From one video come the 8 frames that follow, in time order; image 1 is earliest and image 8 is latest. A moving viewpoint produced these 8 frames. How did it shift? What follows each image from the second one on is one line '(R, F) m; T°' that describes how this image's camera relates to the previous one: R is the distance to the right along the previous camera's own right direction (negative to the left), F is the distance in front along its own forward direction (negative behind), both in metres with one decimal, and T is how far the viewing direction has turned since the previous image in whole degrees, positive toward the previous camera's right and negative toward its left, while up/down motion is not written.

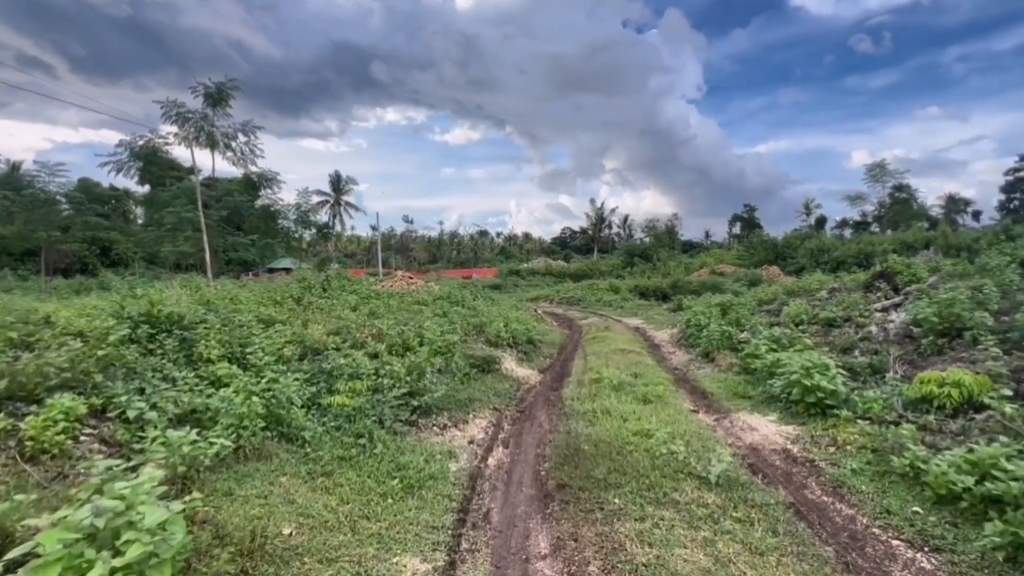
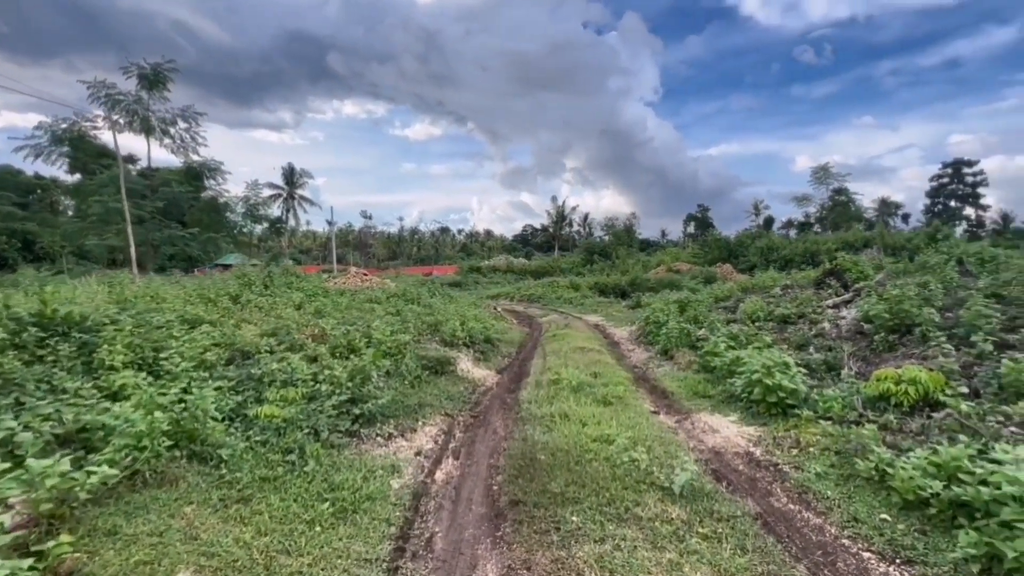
(+0.1, +0.5) m; +5°
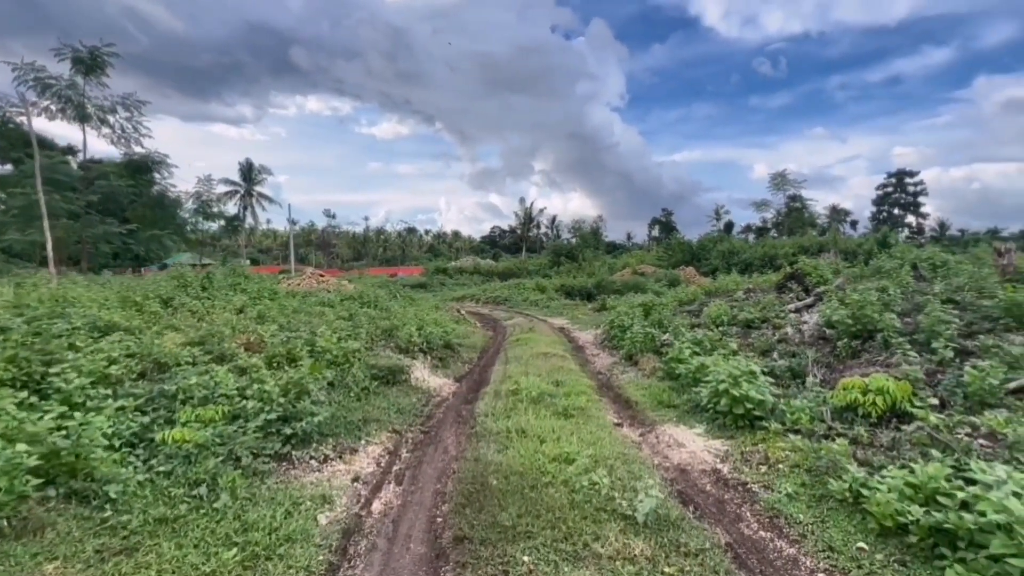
(+0.2, +0.6) m; +4°
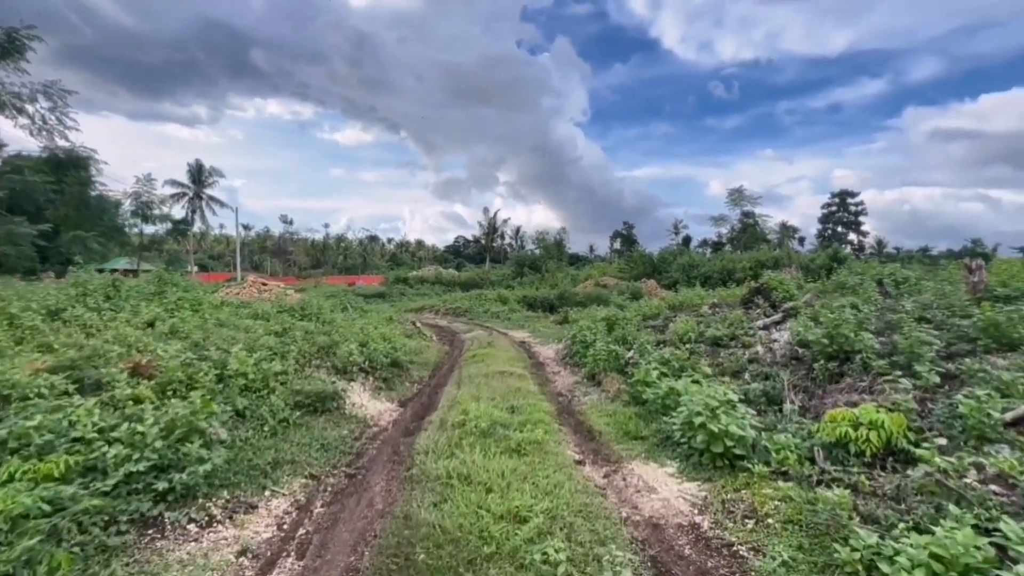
(+0.3, +1.1) m; +4°
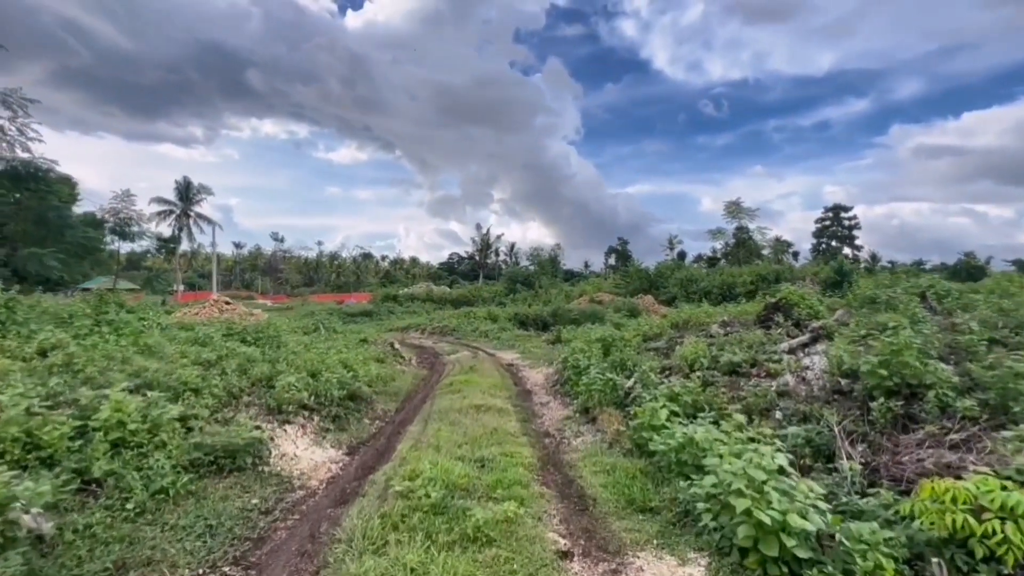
(+0.4, +1.8) m; +1°
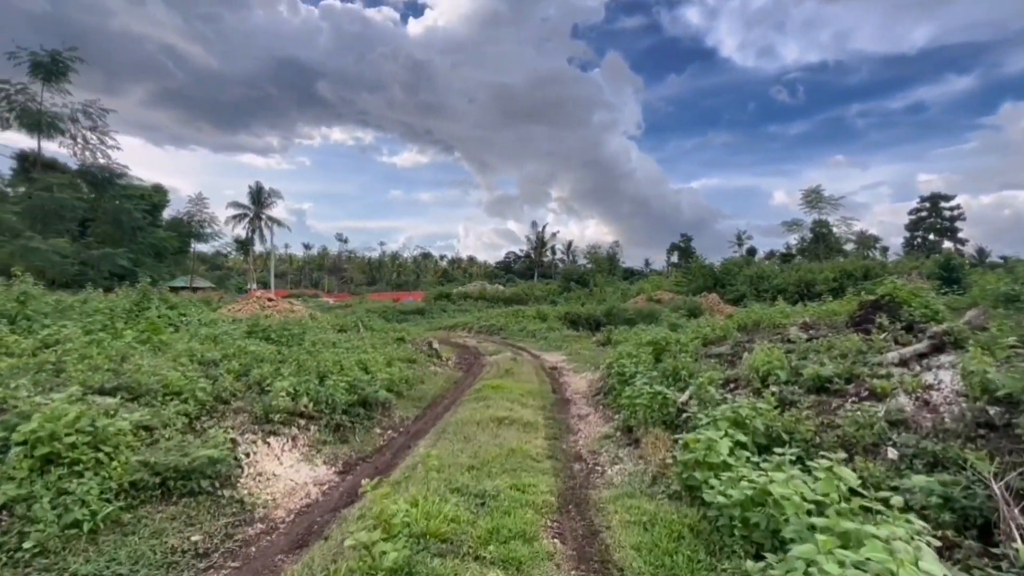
(+0.6, +1.5) m; -7°
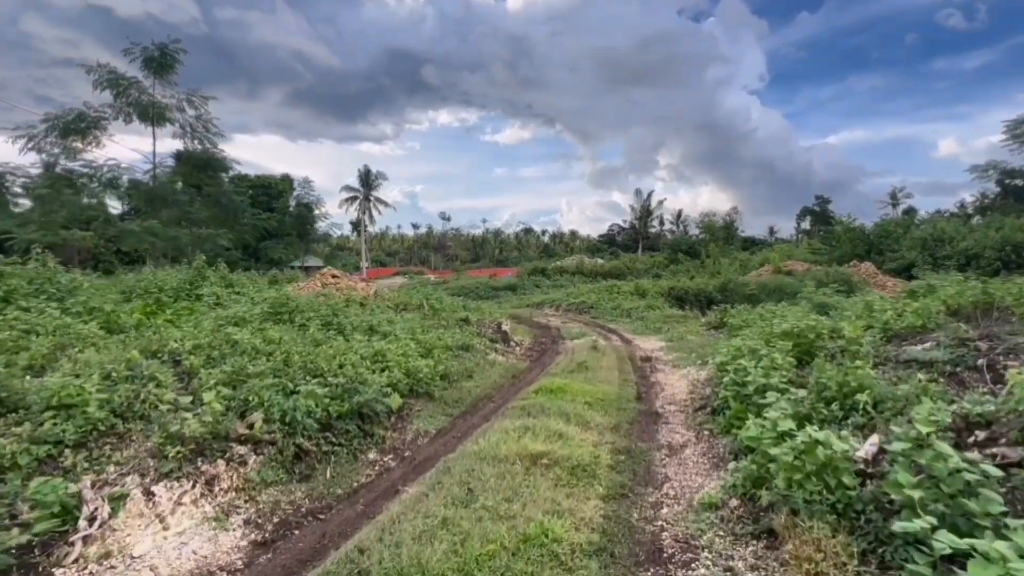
(+0.8, +3.4) m; -13°
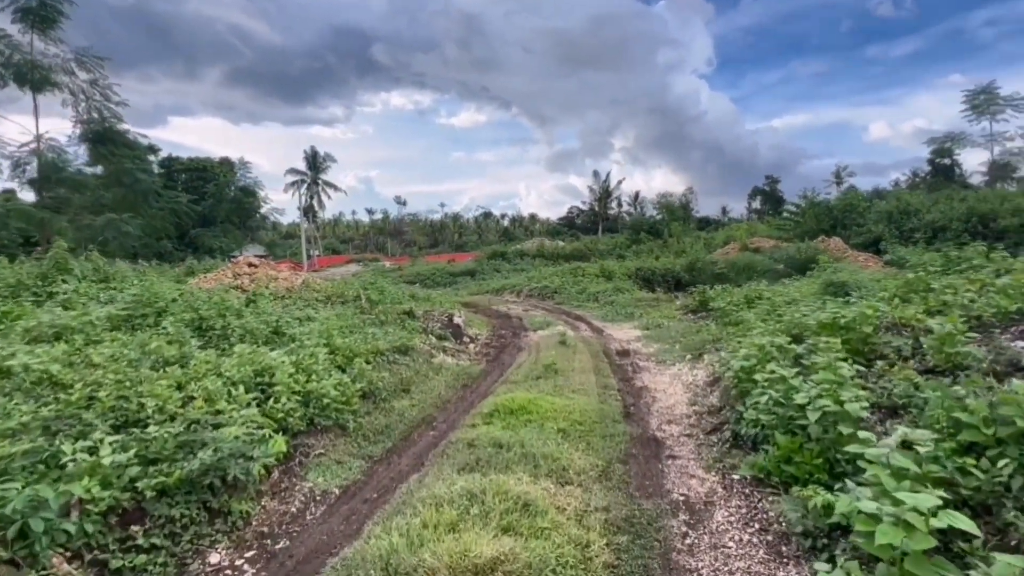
(+0.3, +2.5) m; +5°
